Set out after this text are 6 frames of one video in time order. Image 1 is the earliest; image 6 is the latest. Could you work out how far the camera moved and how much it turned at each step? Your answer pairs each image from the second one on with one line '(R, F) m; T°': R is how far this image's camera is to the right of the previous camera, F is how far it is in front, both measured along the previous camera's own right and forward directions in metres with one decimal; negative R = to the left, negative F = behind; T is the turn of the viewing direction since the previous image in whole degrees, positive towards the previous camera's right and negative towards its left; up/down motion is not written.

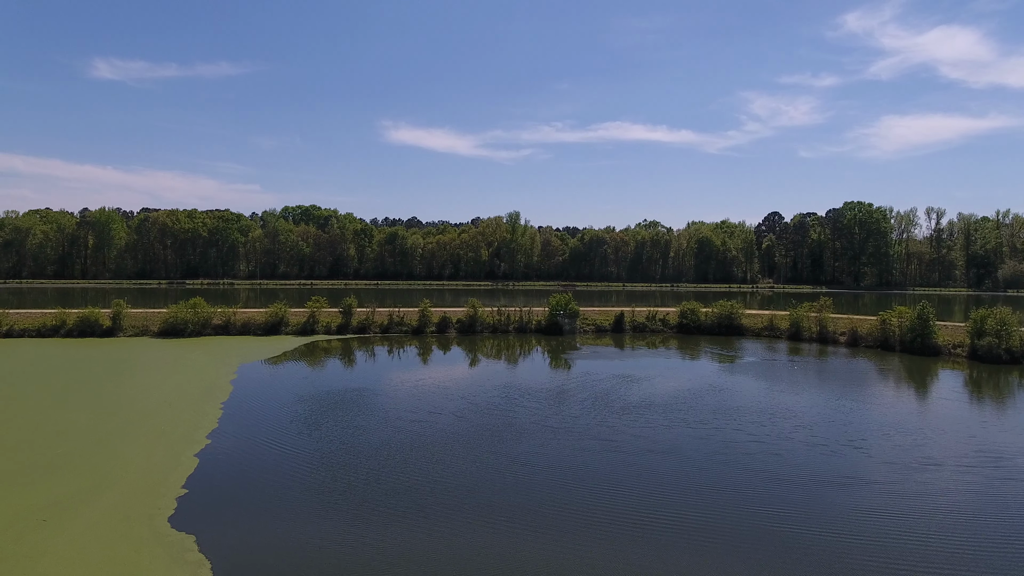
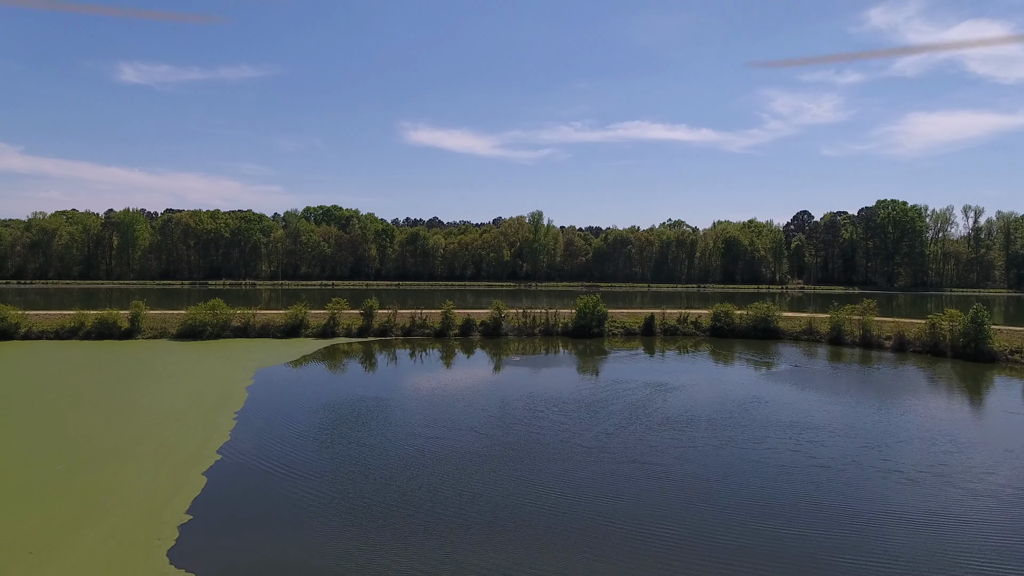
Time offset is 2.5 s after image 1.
(-0.3, +1.2) m; -2°
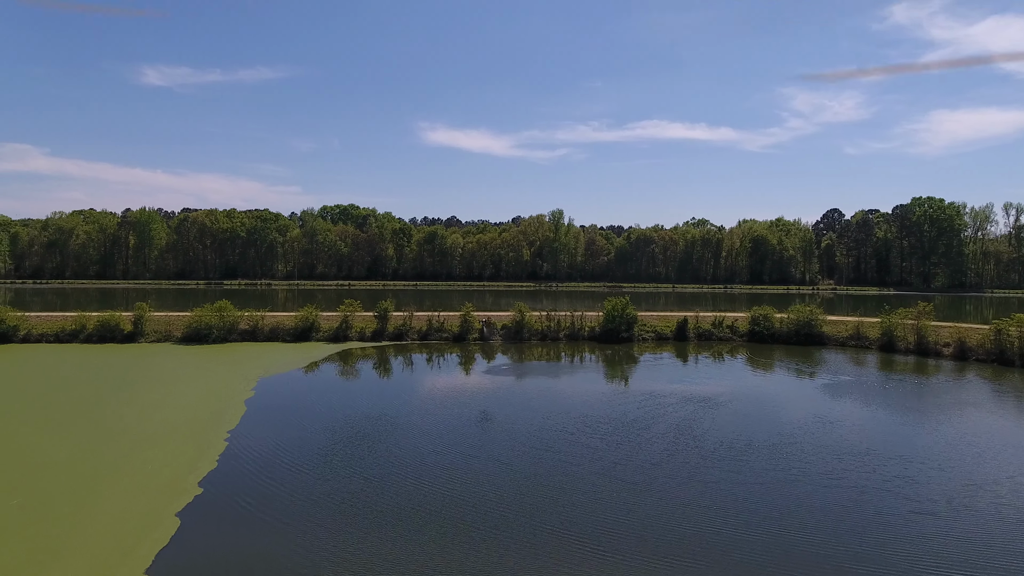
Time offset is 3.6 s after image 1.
(-0.3, +2.1) m; -2°
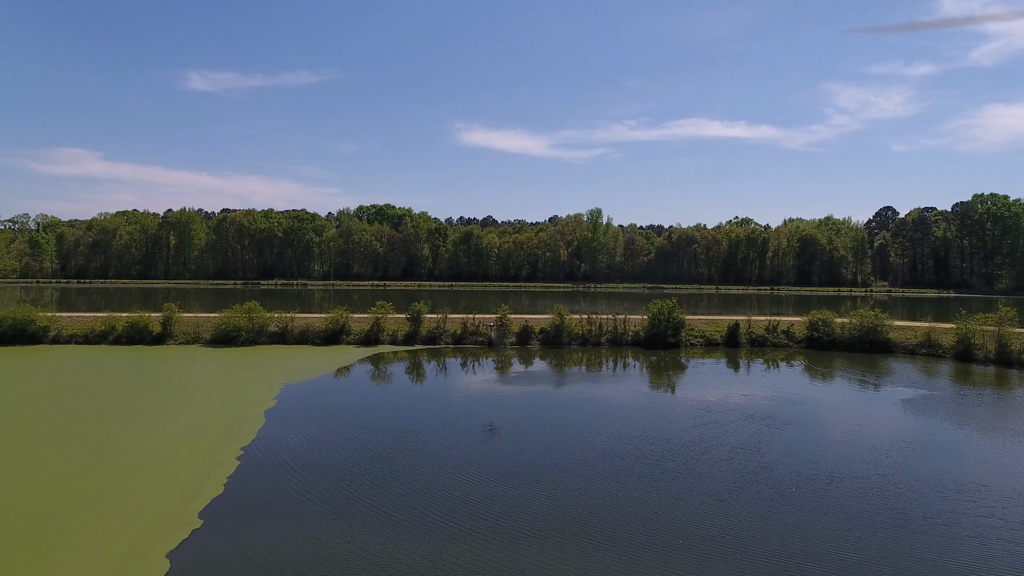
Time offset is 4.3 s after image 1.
(-0.2, +1.7) m; -3°
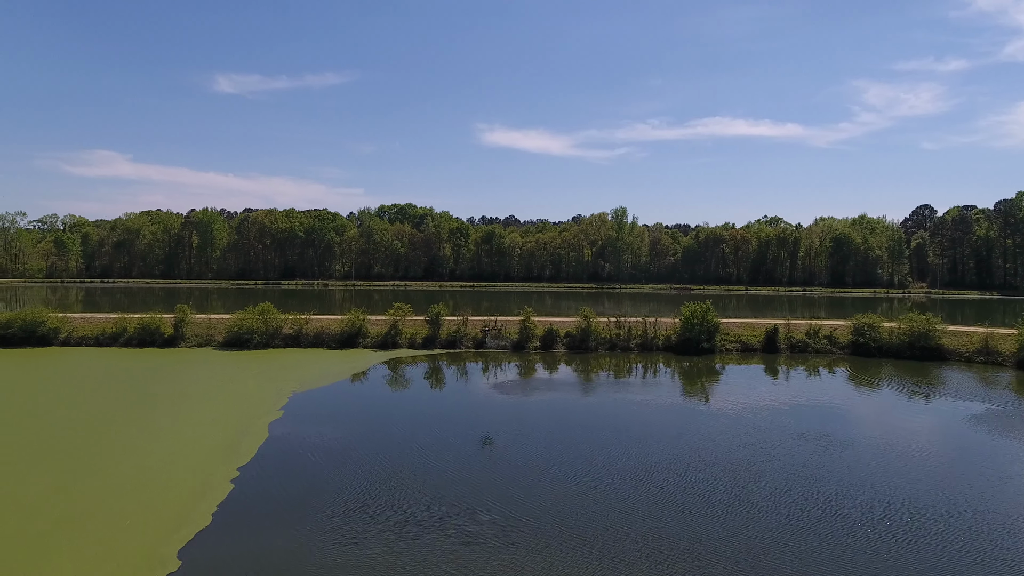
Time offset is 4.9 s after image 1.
(-0.1, +1.5) m; -2°
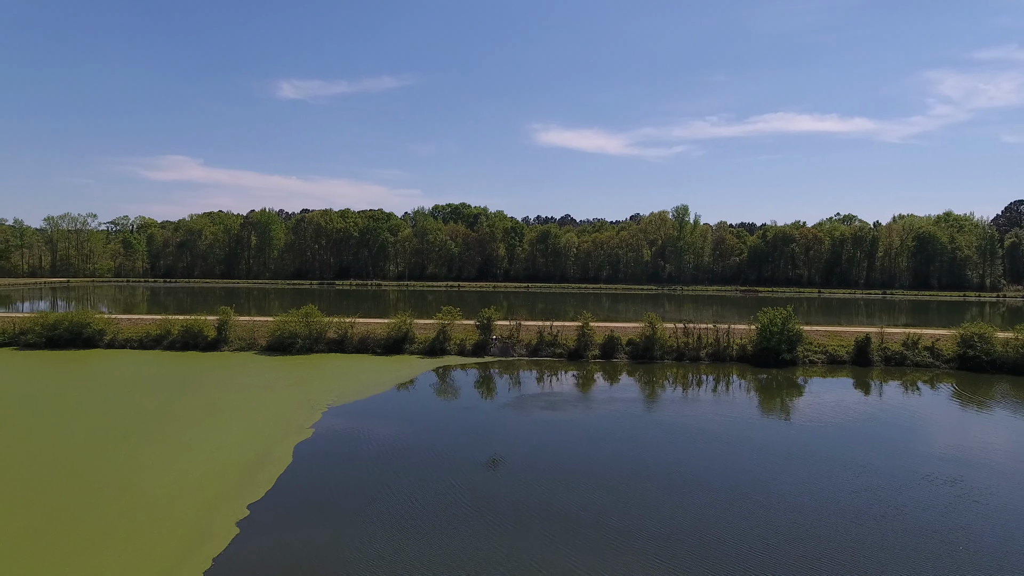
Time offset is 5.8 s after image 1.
(-0.1, +2.2) m; -5°
